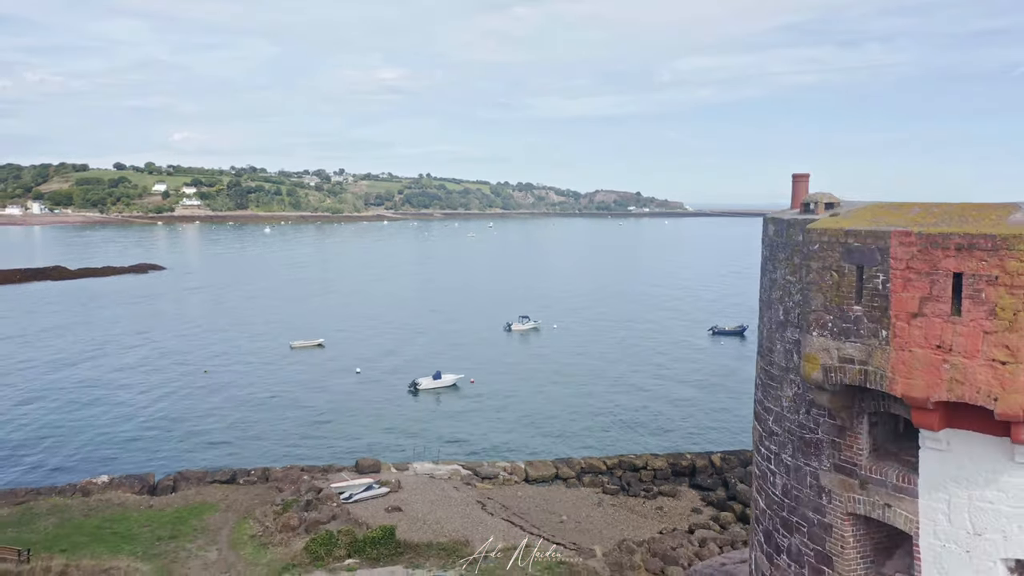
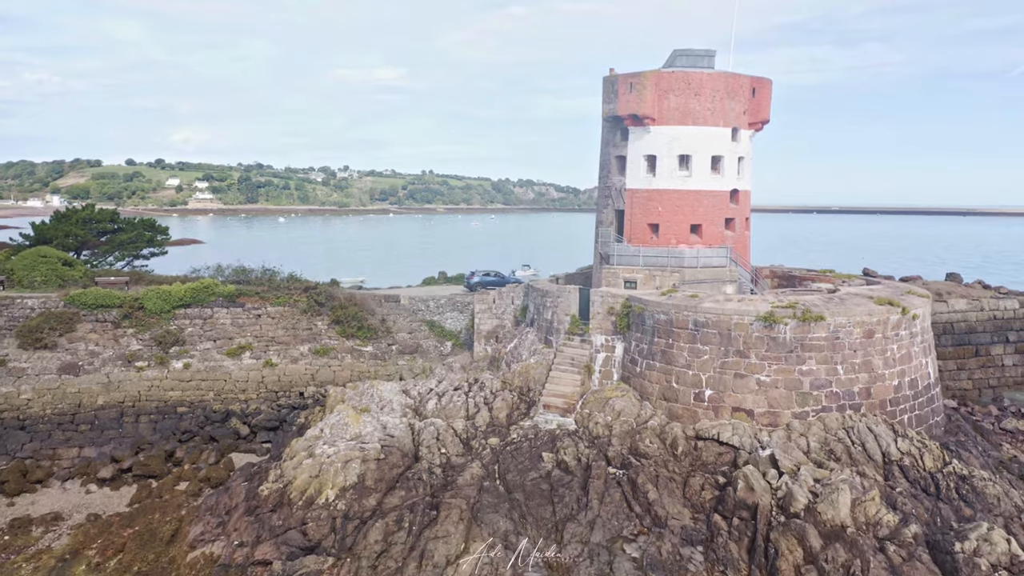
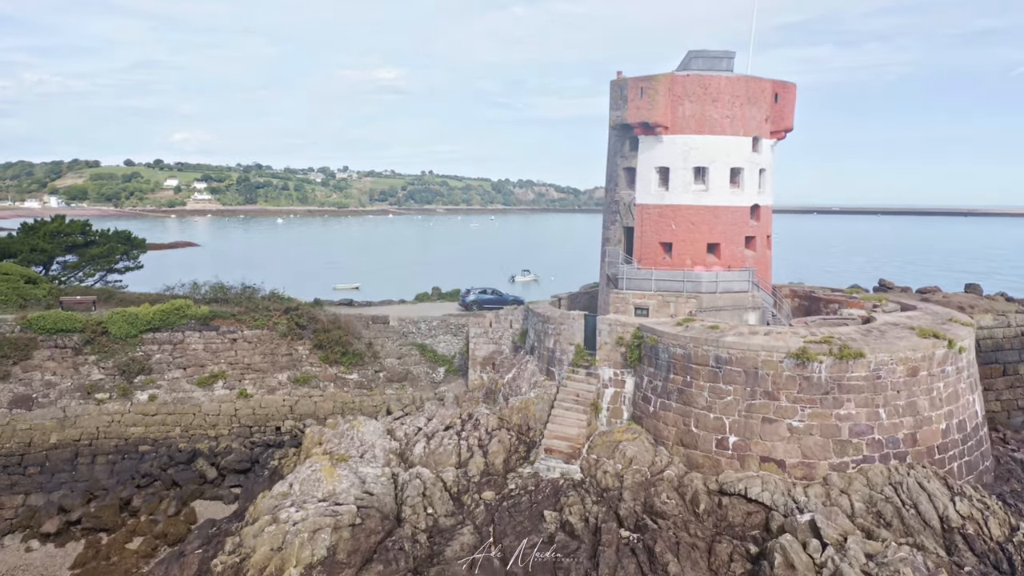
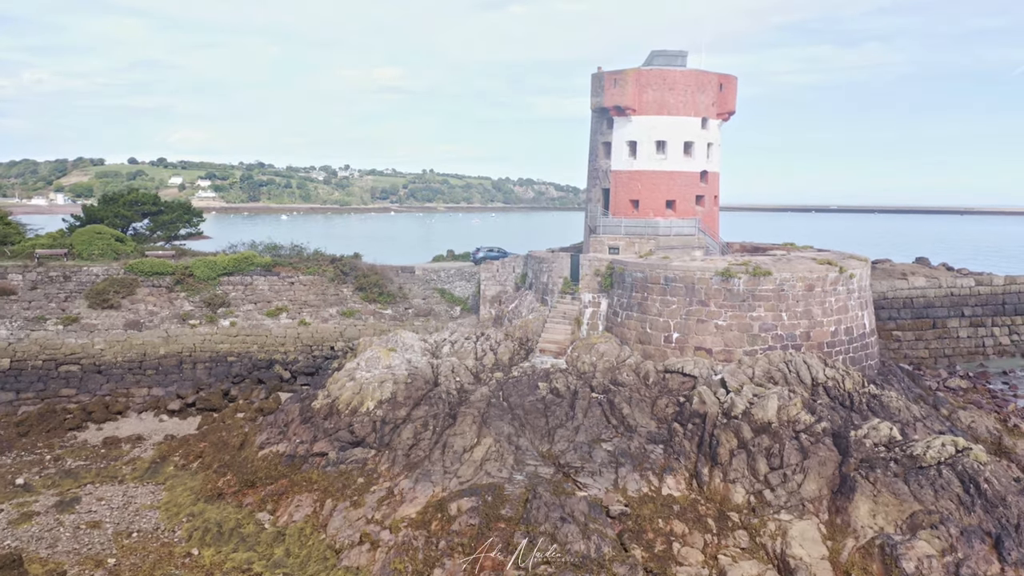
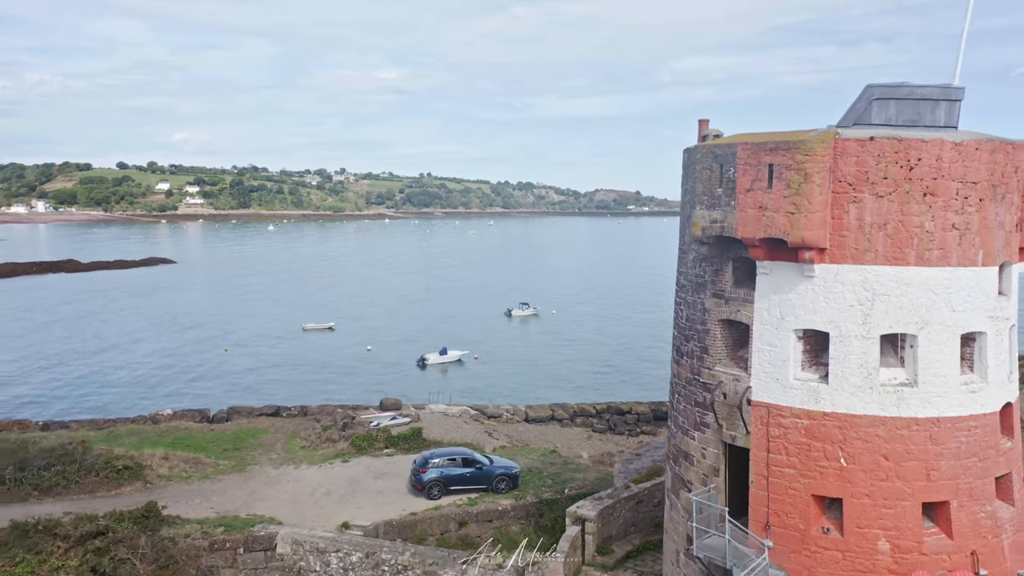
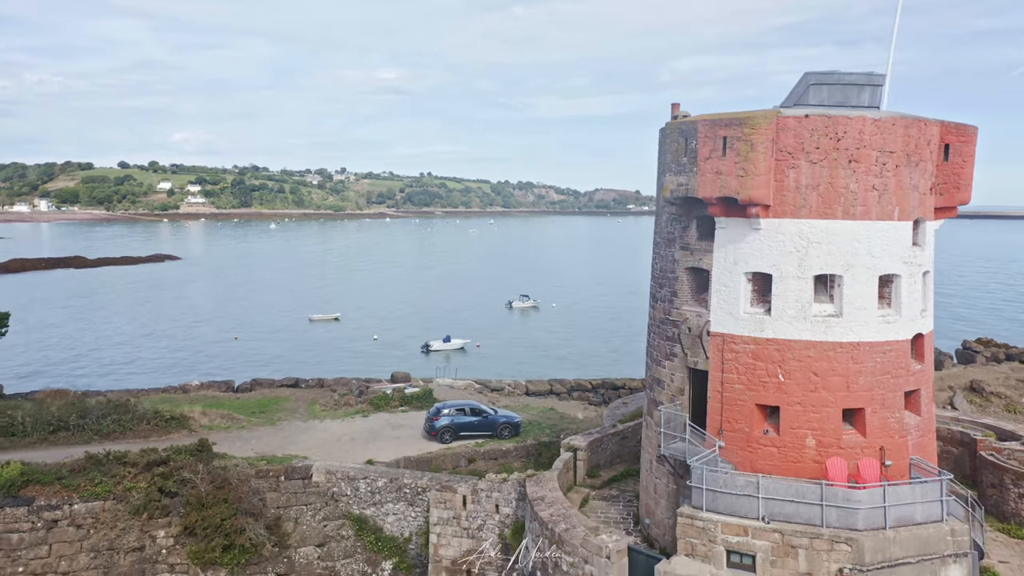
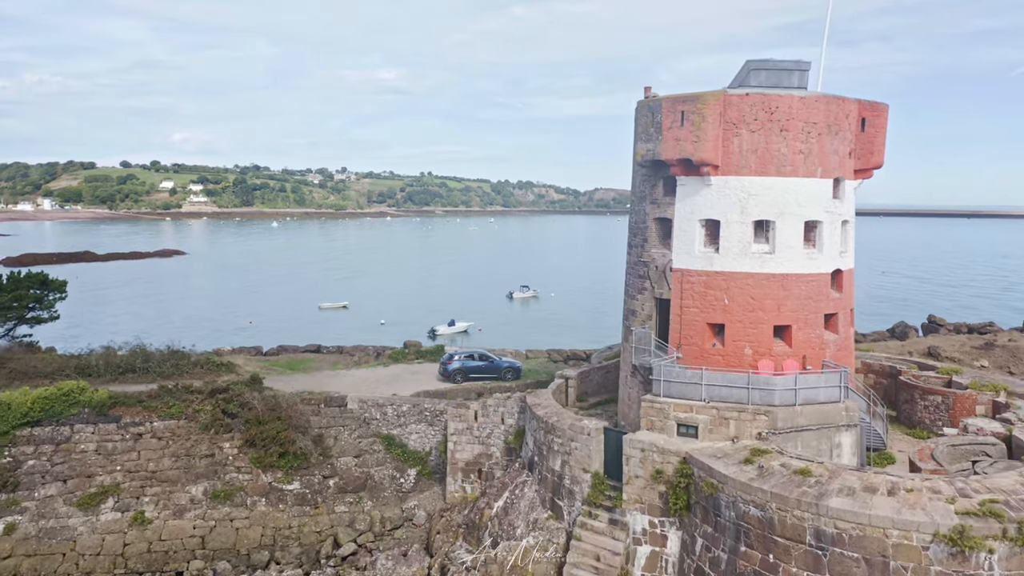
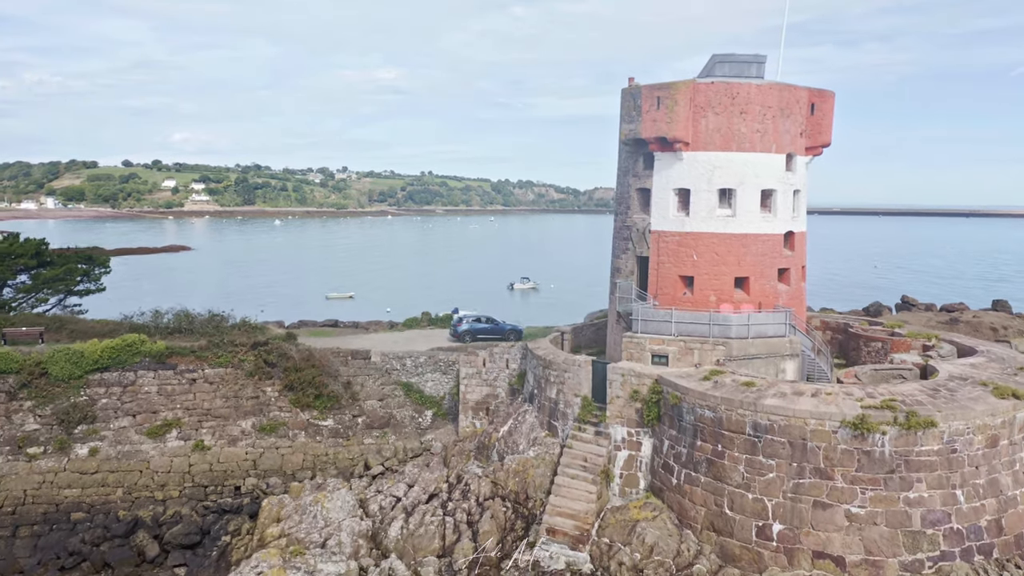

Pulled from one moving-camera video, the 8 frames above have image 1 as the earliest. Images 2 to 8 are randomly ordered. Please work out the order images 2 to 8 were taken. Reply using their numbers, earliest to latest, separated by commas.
5, 6, 7, 8, 3, 2, 4
